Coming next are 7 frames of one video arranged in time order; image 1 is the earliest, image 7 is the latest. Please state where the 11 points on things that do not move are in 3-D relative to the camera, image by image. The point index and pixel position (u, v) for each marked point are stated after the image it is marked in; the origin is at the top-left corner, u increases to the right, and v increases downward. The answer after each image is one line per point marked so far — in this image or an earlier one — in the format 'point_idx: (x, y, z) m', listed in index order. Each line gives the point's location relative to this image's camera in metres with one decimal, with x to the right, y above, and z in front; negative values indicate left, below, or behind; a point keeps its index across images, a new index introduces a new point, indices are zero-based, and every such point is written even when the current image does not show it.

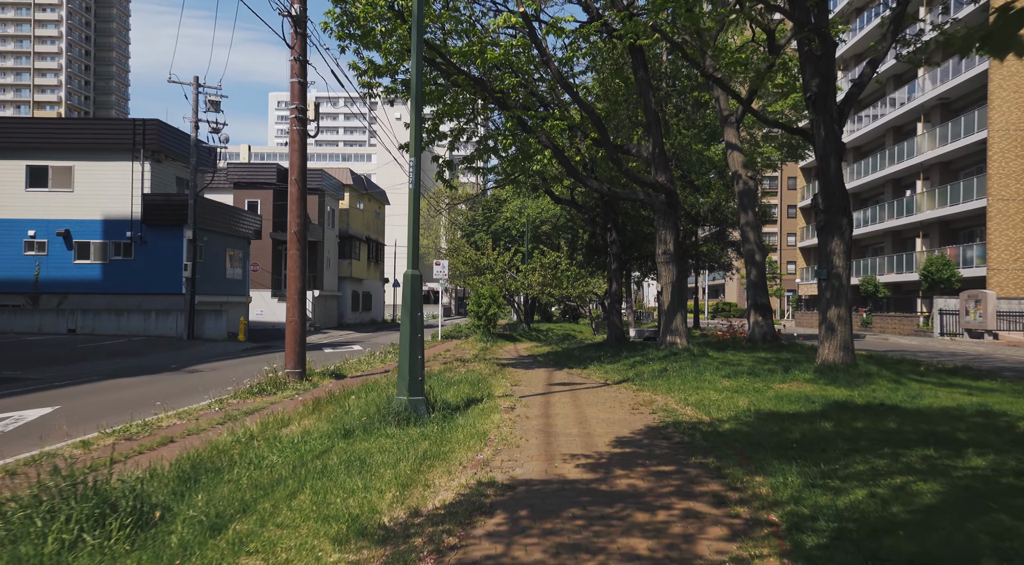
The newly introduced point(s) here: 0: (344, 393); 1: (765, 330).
0: (-2.5, -1.7, +10.4) m
1: (+6.3, -1.2, +17.2) m
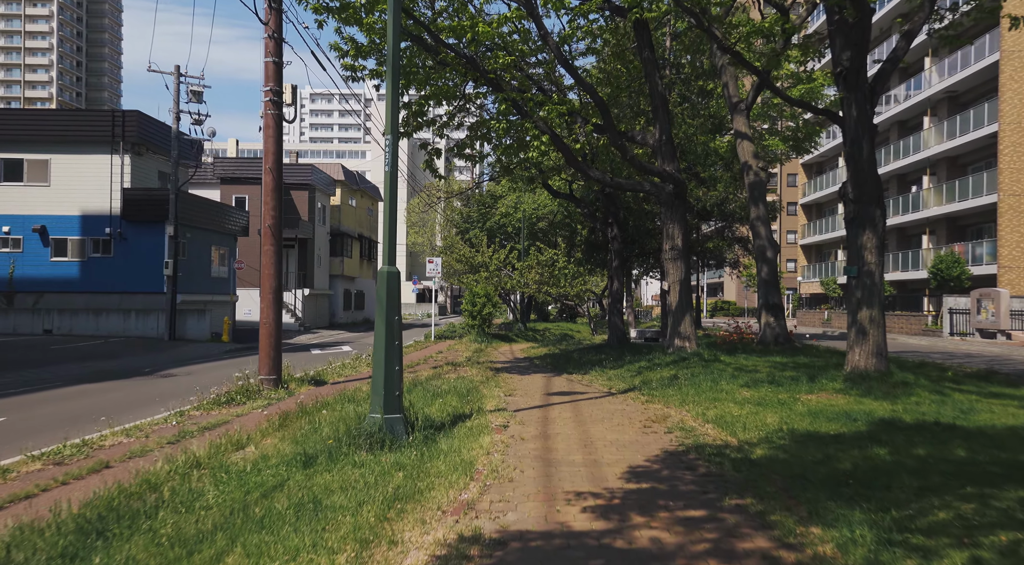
0: (-2.6, -1.7, +9.2) m
1: (+6.2, -1.2, +16.1) m
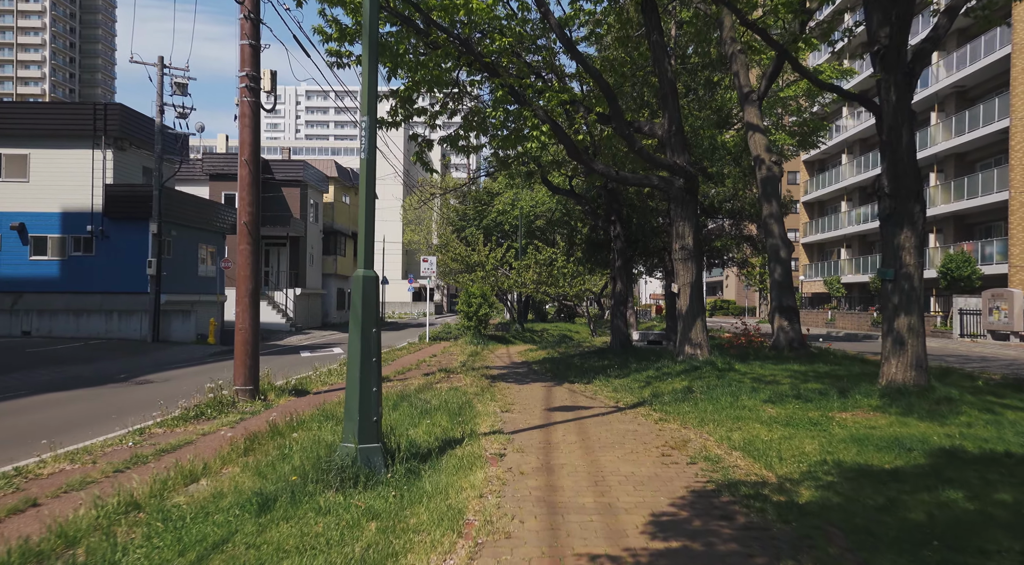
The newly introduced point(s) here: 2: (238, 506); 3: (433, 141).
0: (-2.7, -1.7, +8.2) m
1: (+6.1, -1.2, +15.1) m
2: (-2.0, -1.6, +4.9) m
3: (-1.5, +2.7, +13.0) m
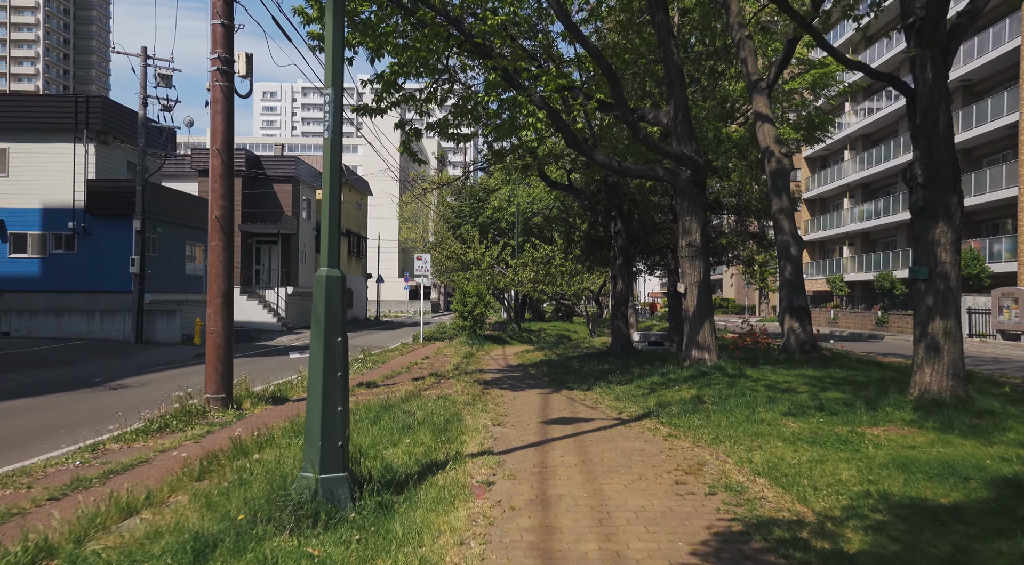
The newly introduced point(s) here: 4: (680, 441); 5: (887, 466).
0: (-2.7, -1.7, +7.4) m
1: (+6.0, -1.2, +14.3) m
2: (-2.0, -1.6, +4.1) m
3: (-1.6, +2.7, +12.2) m
4: (+1.7, -1.6, +7.1) m
5: (+3.0, -1.5, +5.5) m
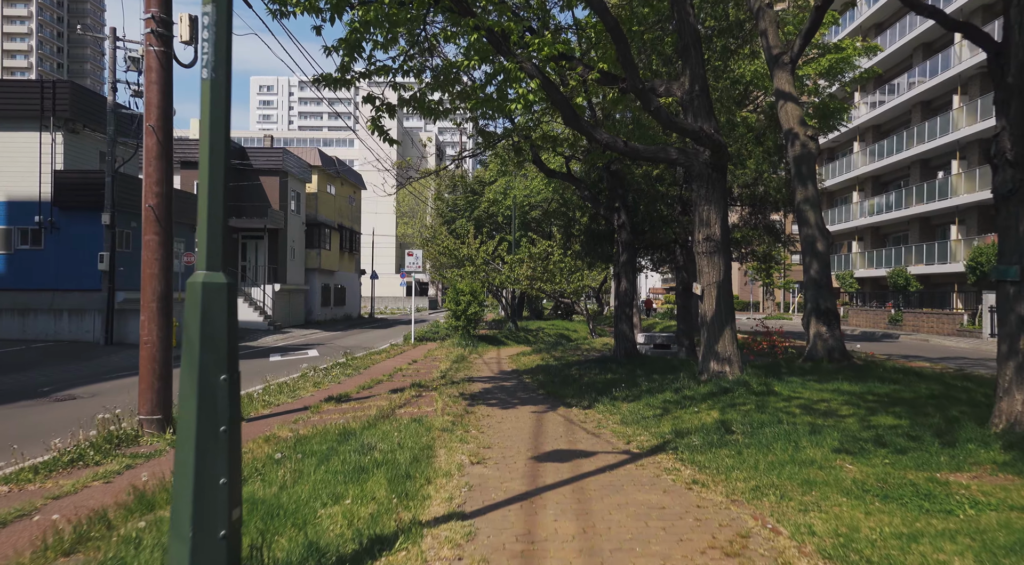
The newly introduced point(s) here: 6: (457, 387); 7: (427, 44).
0: (-2.9, -1.7, +5.8) m
1: (+5.8, -1.2, +12.7) m
2: (-2.2, -1.7, +2.5) m
3: (-1.8, +2.7, +10.5) m
4: (+1.6, -1.7, +5.5) m
5: (+2.8, -1.5, +3.9) m
6: (-1.0, -1.9, +12.8) m
7: (-1.3, +3.6, +10.3) m
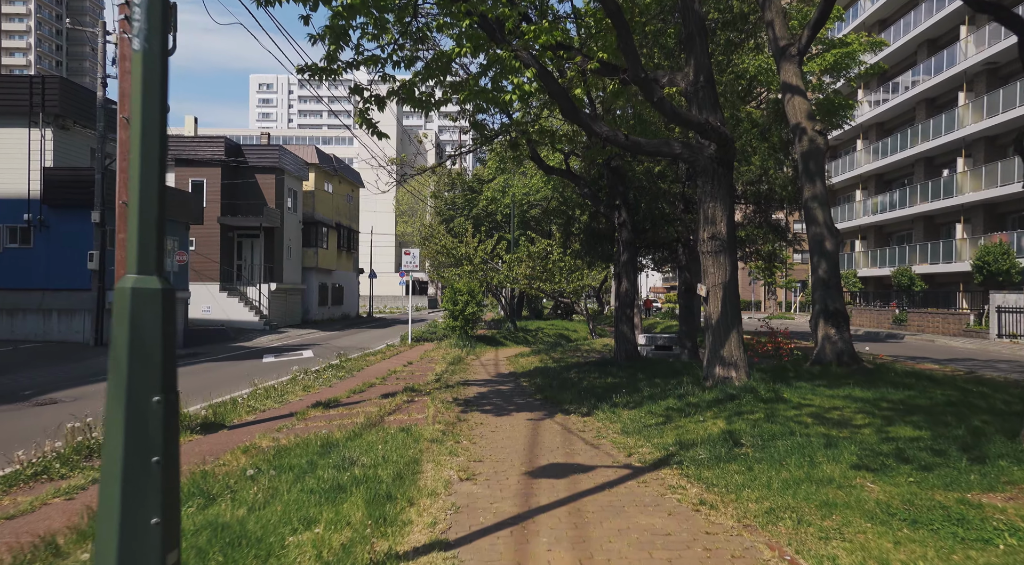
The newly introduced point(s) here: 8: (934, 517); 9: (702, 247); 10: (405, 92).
0: (-3.0, -1.7, +5.3) m
1: (+5.8, -1.2, +12.2) m
2: (-2.3, -1.7, +2.0) m
3: (-1.8, +2.7, +10.1) m
4: (+1.5, -1.7, +5.0) m
5: (+2.8, -1.5, +3.4) m
6: (-1.1, -1.9, +12.4) m
7: (-1.3, +3.6, +9.8) m
8: (+2.9, -1.6, +4.7) m
9: (+2.7, +0.5, +9.7) m
10: (-1.5, +2.8, +10.1) m
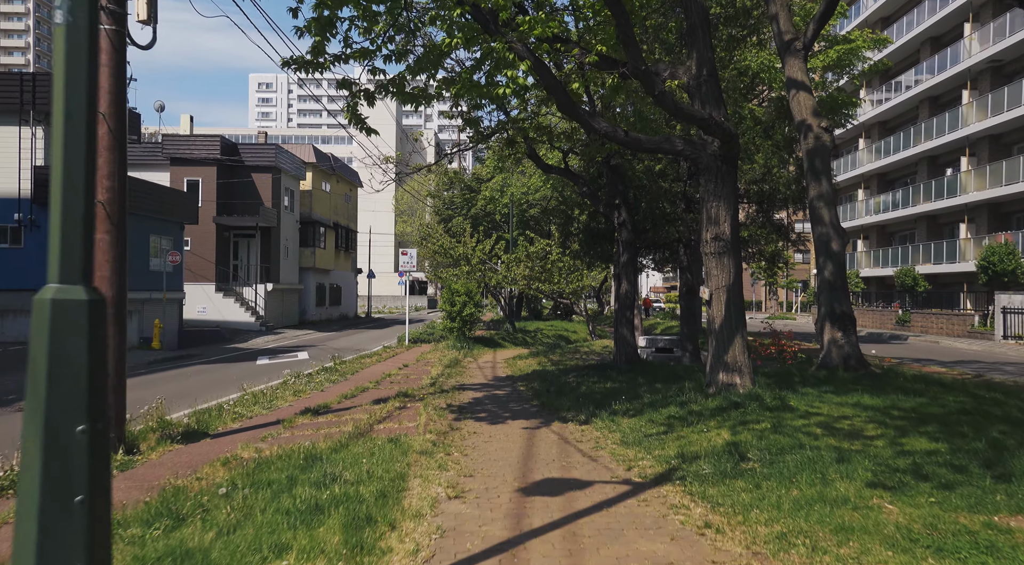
0: (-3.0, -1.8, +4.9) m
1: (+5.7, -1.2, +11.8) m
2: (-2.3, -1.7, +1.6) m
3: (-1.9, +2.6, +9.7) m
4: (+1.4, -1.7, +4.6) m
5: (+2.7, -1.6, +3.0) m
6: (-1.1, -2.0, +12.0) m
7: (-1.4, +3.5, +9.5) m
8: (+2.8, -1.6, +4.3) m
9: (+2.6, +0.5, +9.3) m
10: (-1.6, +2.7, +9.7) m
